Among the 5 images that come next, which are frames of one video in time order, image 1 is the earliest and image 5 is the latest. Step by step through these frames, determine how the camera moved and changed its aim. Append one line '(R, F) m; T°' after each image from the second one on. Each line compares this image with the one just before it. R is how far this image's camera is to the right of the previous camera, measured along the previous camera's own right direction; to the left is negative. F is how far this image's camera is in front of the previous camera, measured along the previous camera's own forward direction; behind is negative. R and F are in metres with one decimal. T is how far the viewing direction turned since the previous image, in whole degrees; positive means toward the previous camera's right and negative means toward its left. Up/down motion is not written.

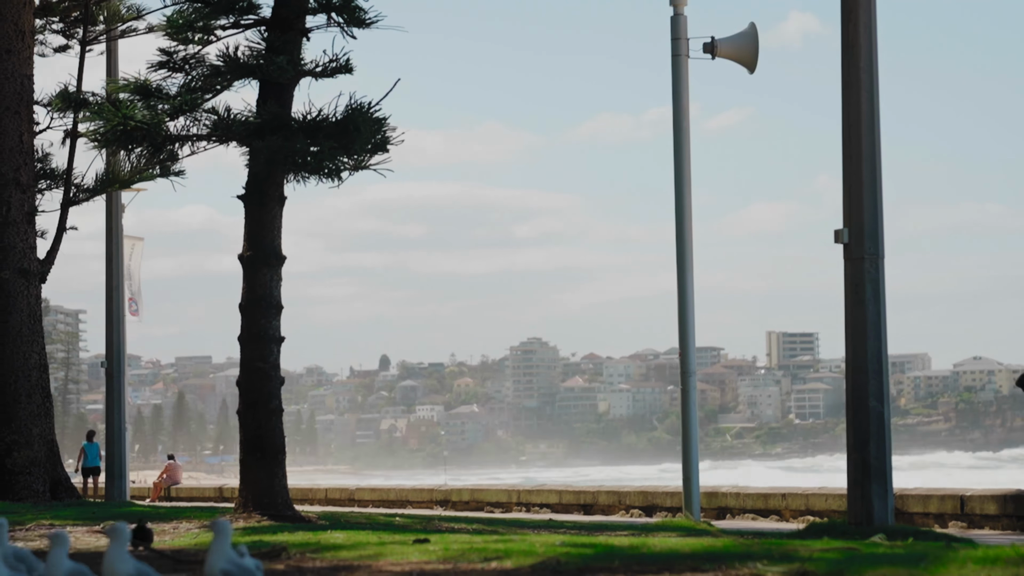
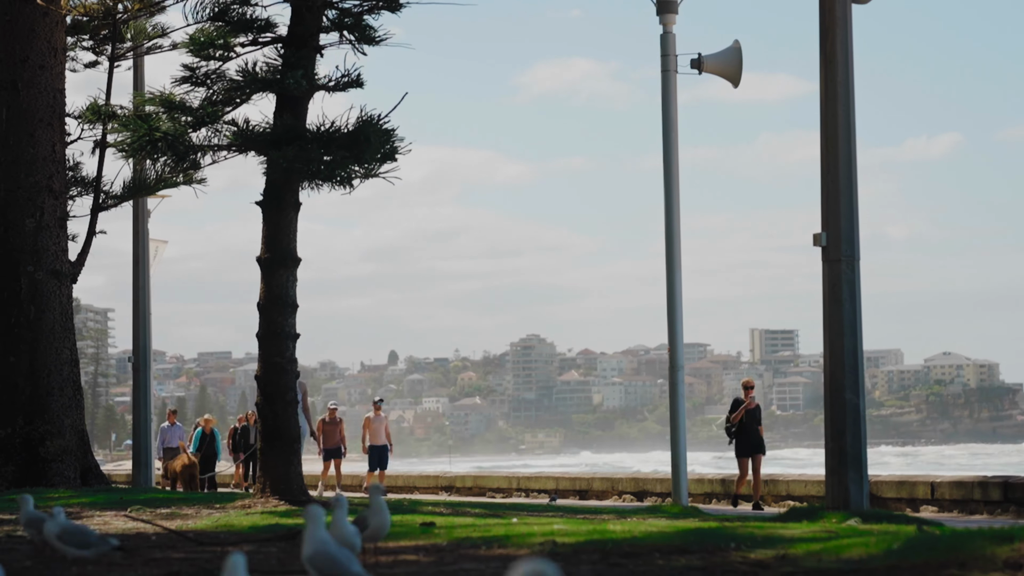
(+0.1, -0.8) m; 0°
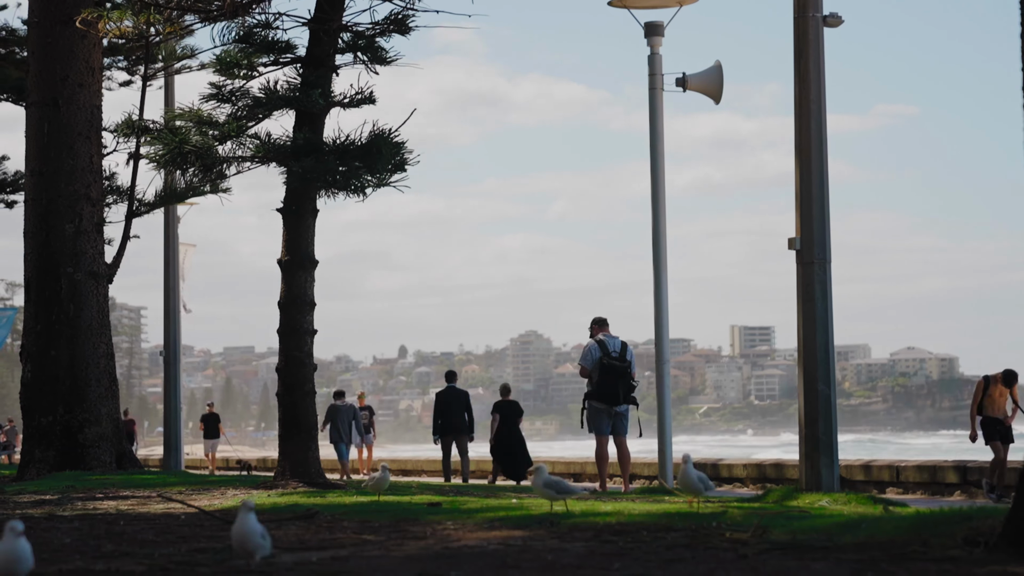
(+0.1, -1.1) m; 0°
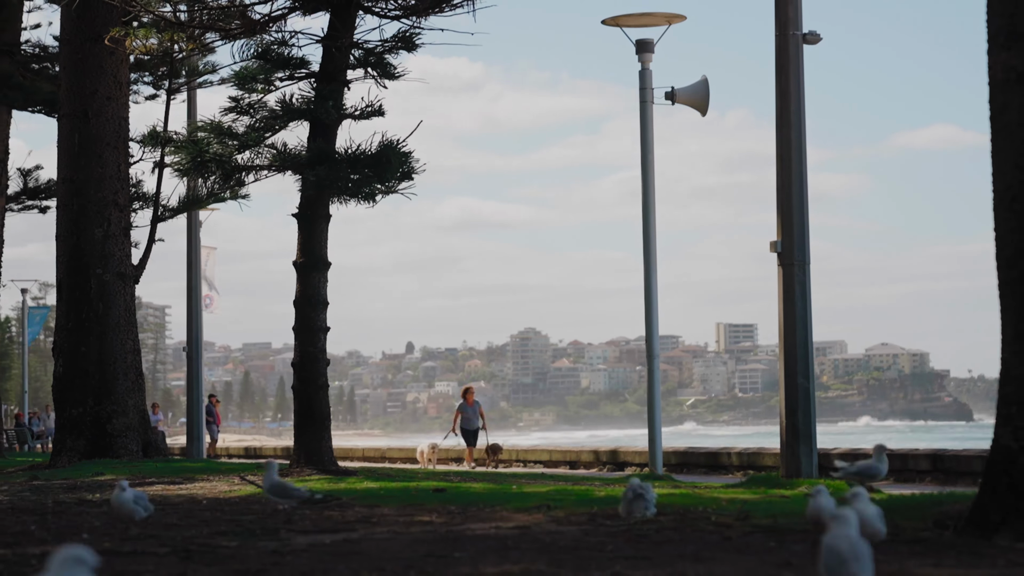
(+0.1, -0.9) m; 0°
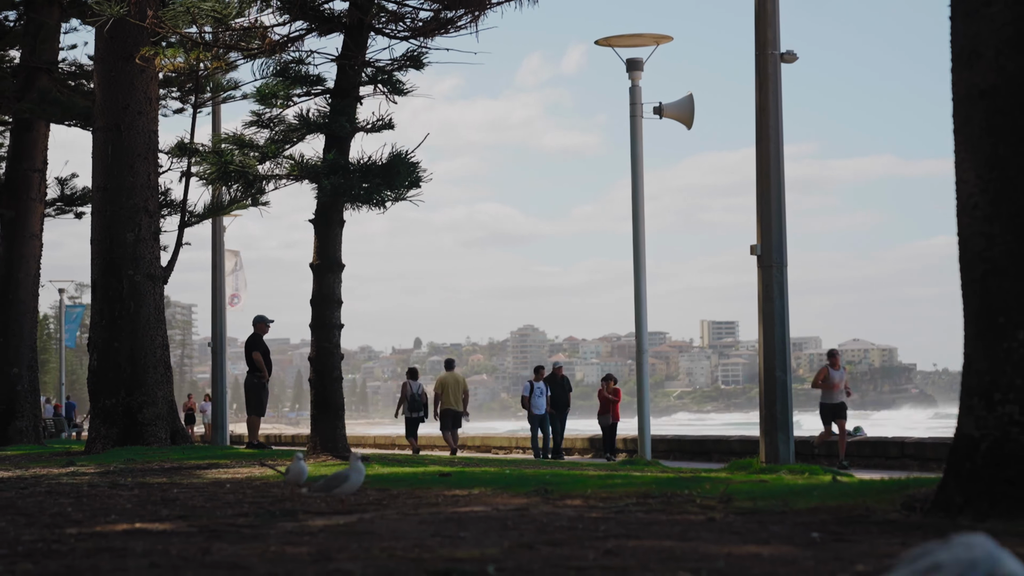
(+0.1, -1.2) m; 0°
